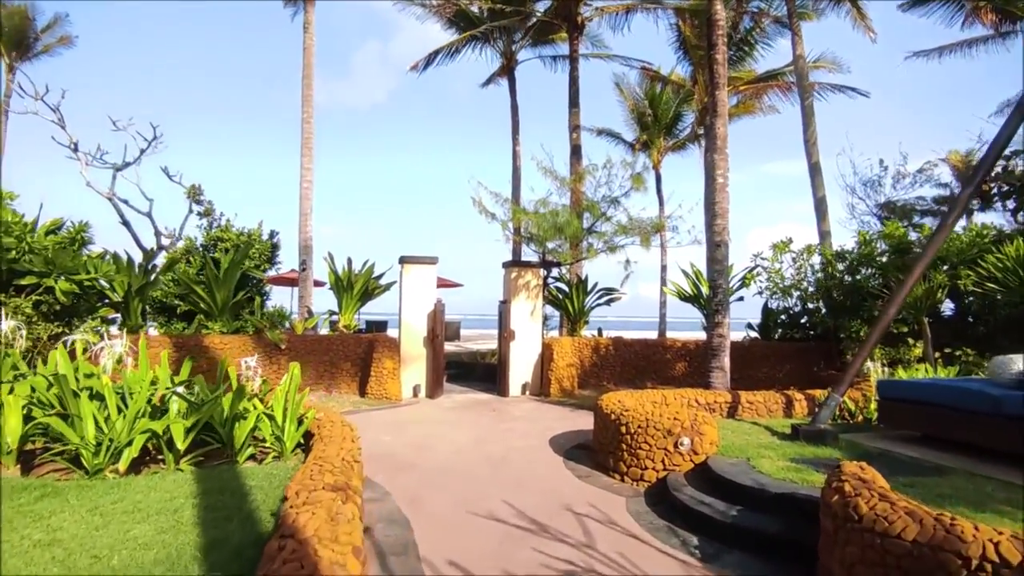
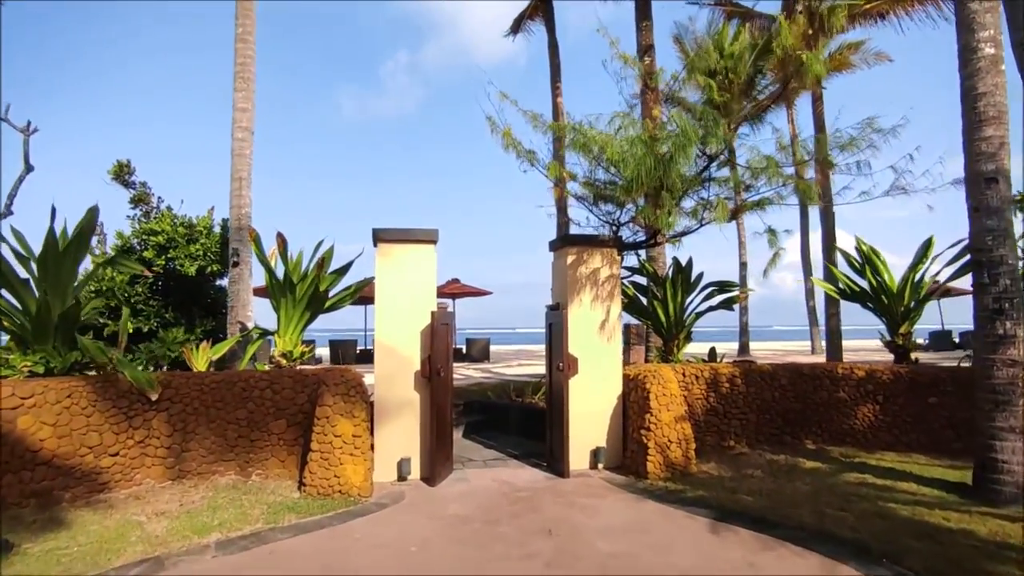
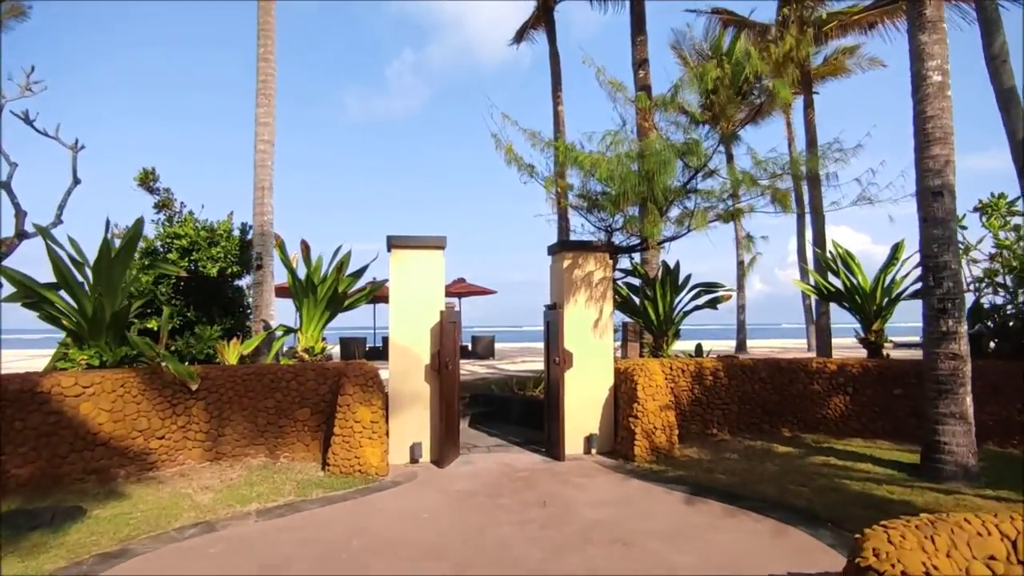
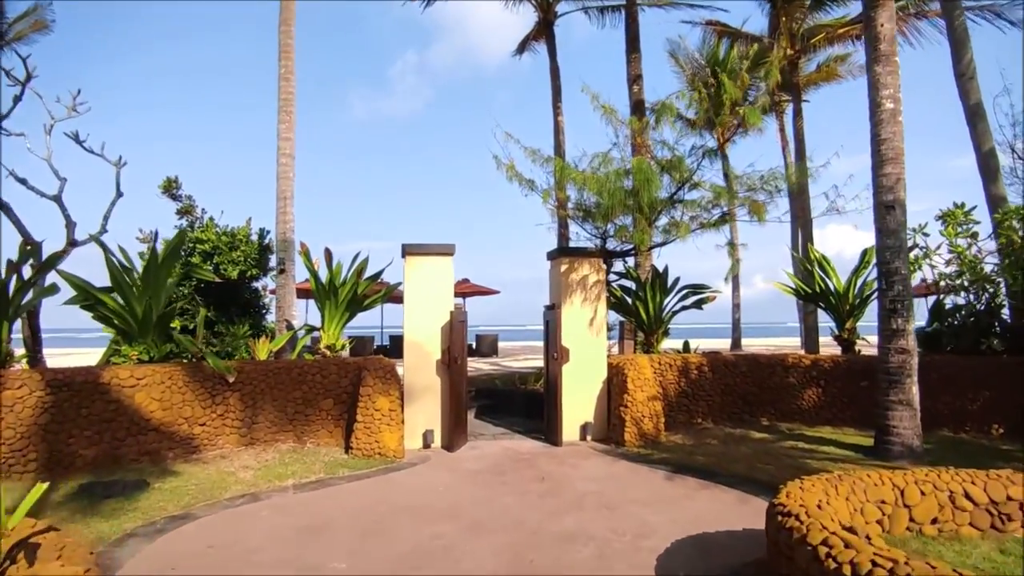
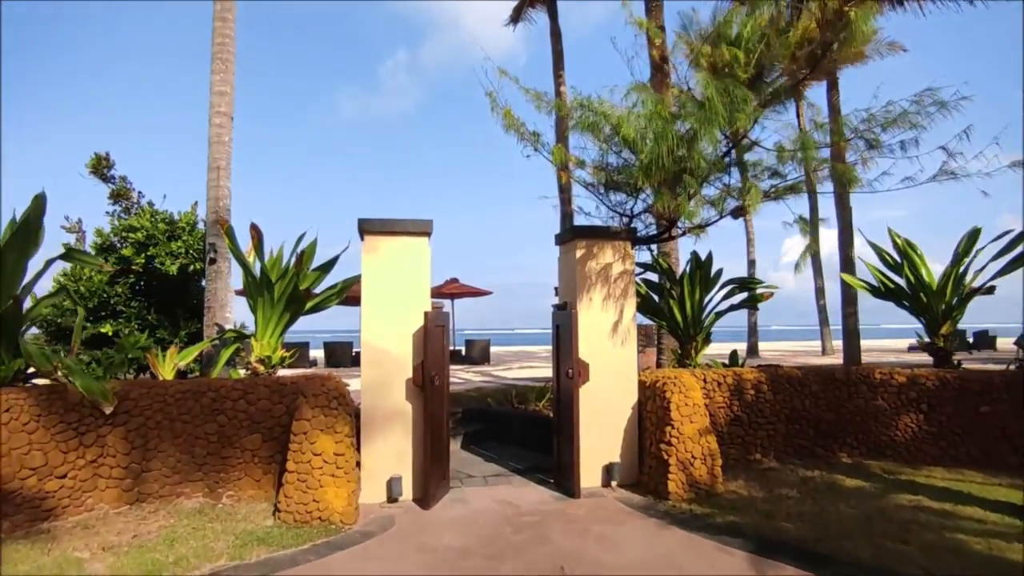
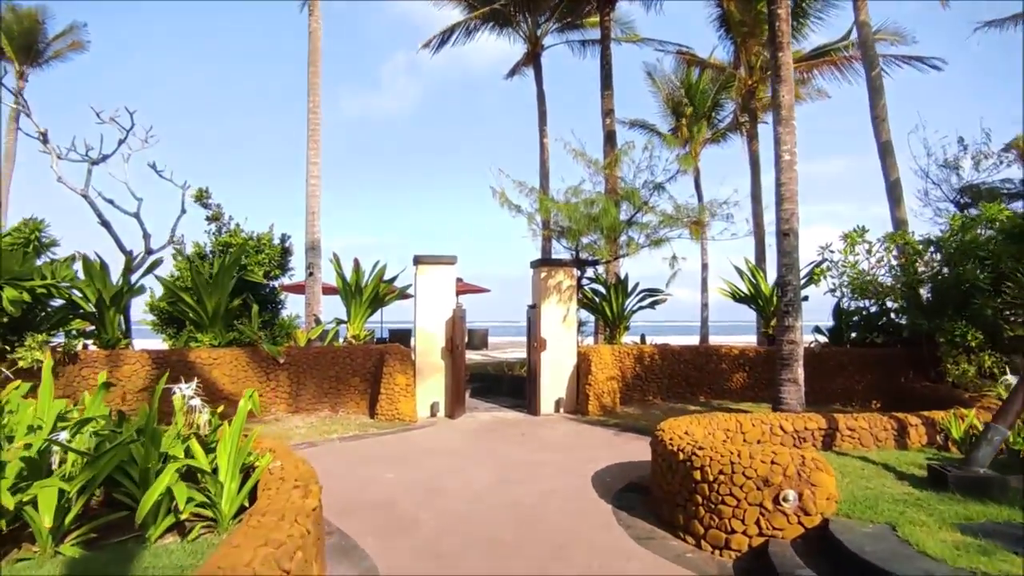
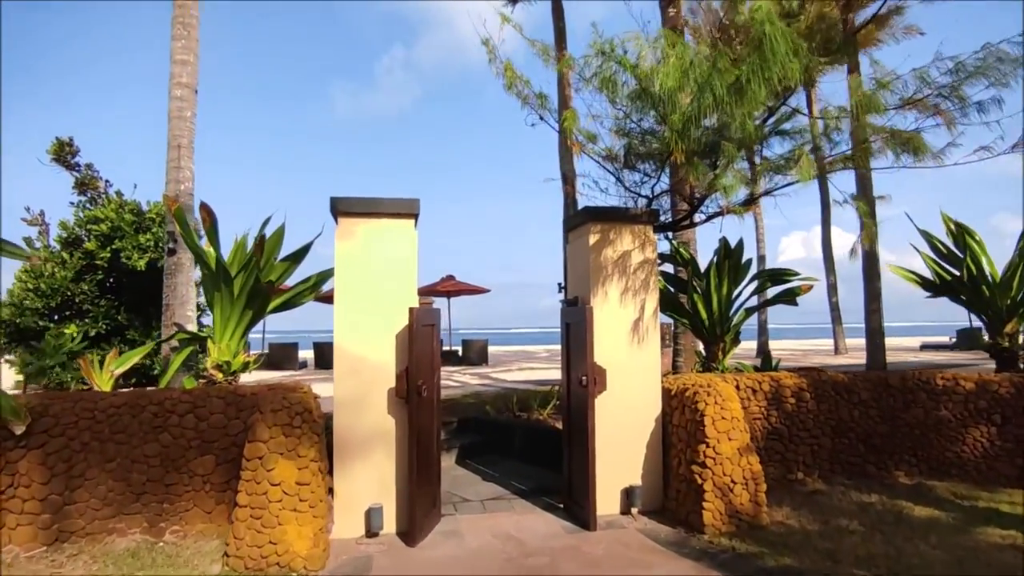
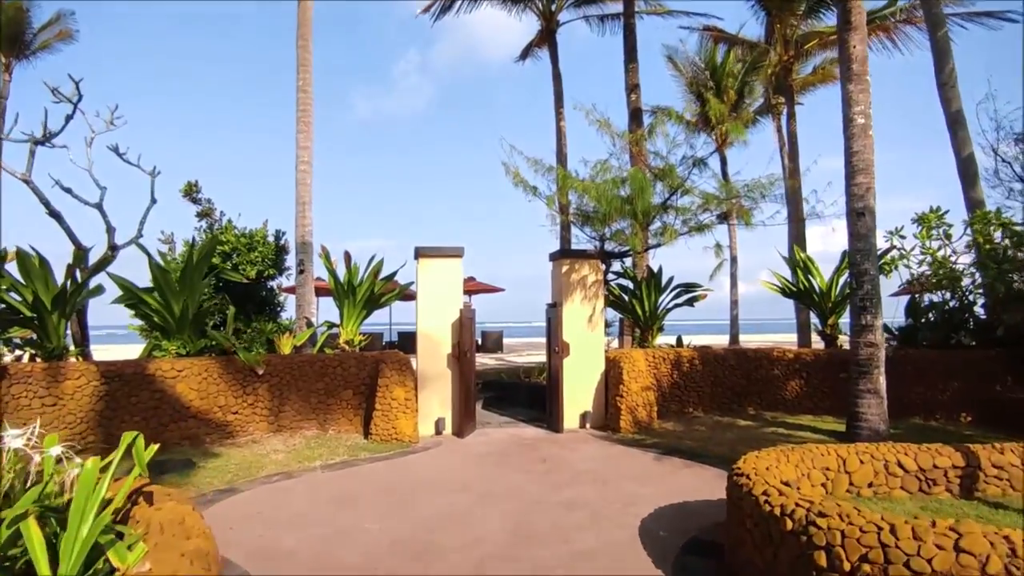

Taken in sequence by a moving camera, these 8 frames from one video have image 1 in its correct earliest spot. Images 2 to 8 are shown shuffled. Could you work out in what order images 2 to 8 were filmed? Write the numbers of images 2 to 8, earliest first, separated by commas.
6, 8, 4, 3, 2, 5, 7
